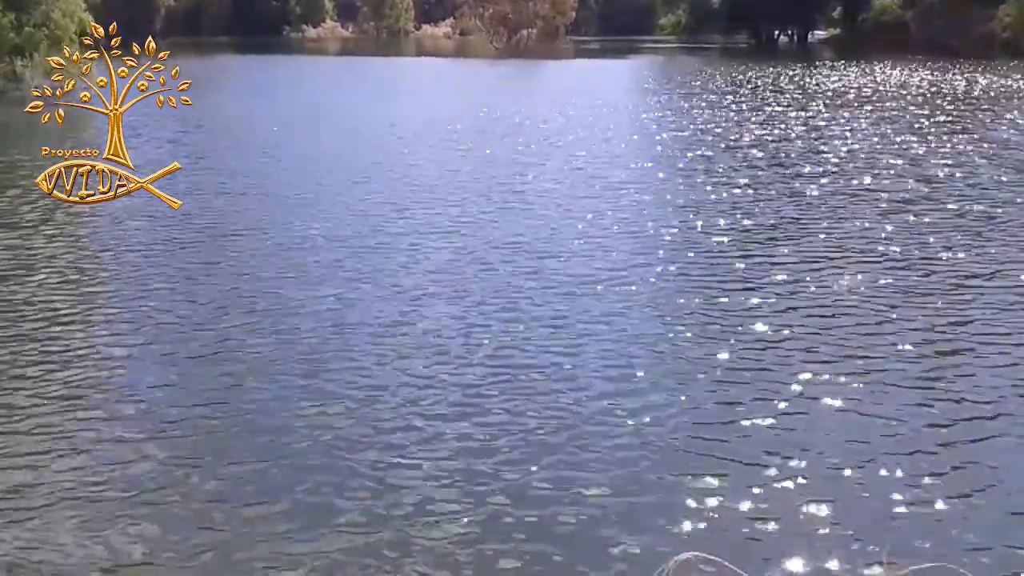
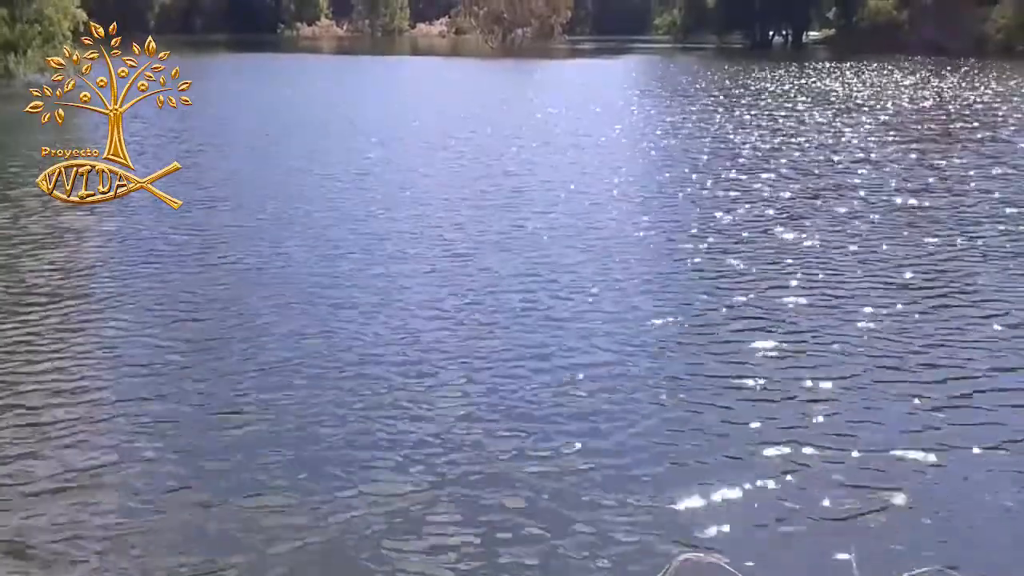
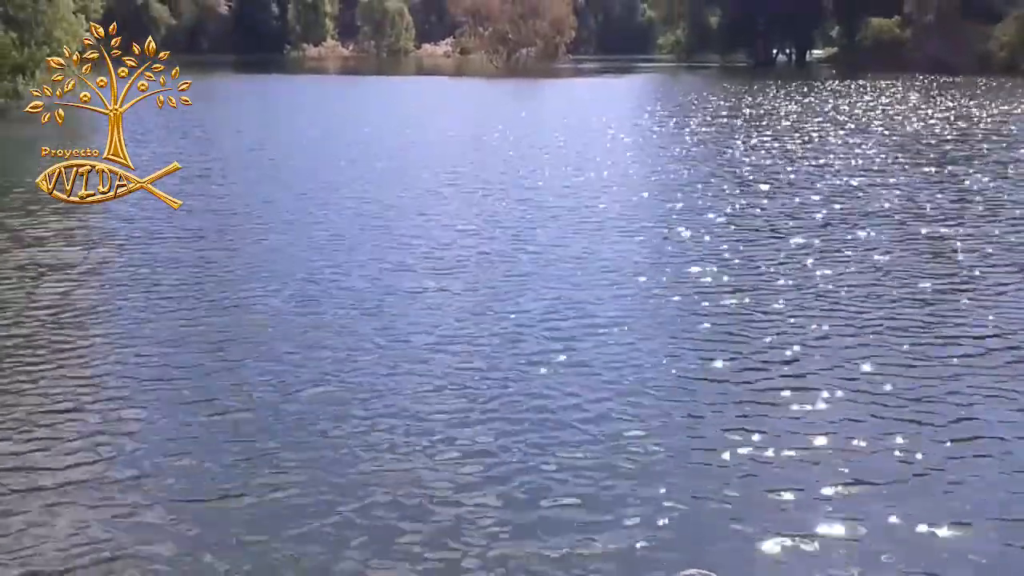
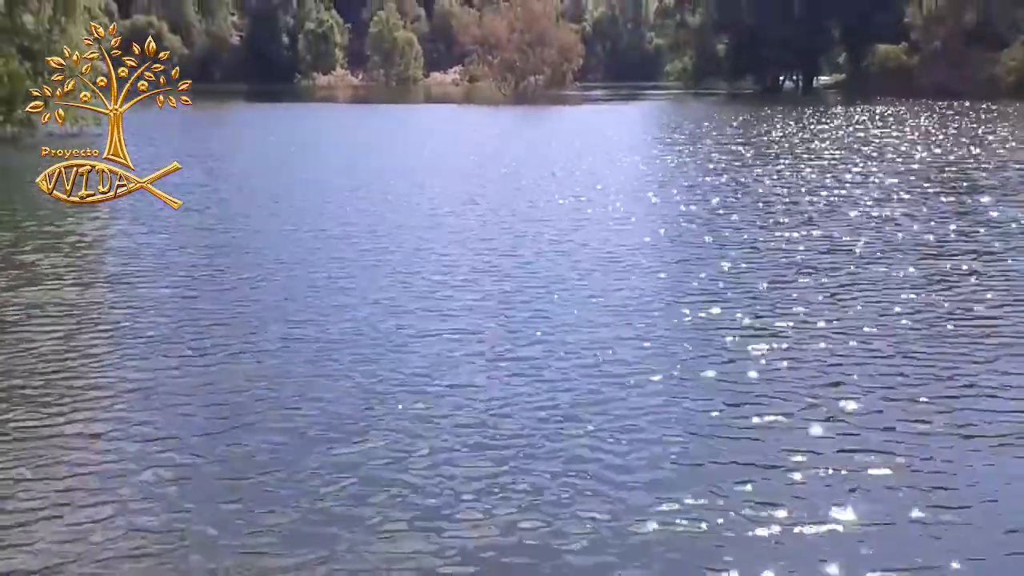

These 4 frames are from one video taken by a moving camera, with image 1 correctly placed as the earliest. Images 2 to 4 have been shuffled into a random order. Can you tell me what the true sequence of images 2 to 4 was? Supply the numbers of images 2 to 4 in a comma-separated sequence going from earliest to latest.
2, 3, 4
